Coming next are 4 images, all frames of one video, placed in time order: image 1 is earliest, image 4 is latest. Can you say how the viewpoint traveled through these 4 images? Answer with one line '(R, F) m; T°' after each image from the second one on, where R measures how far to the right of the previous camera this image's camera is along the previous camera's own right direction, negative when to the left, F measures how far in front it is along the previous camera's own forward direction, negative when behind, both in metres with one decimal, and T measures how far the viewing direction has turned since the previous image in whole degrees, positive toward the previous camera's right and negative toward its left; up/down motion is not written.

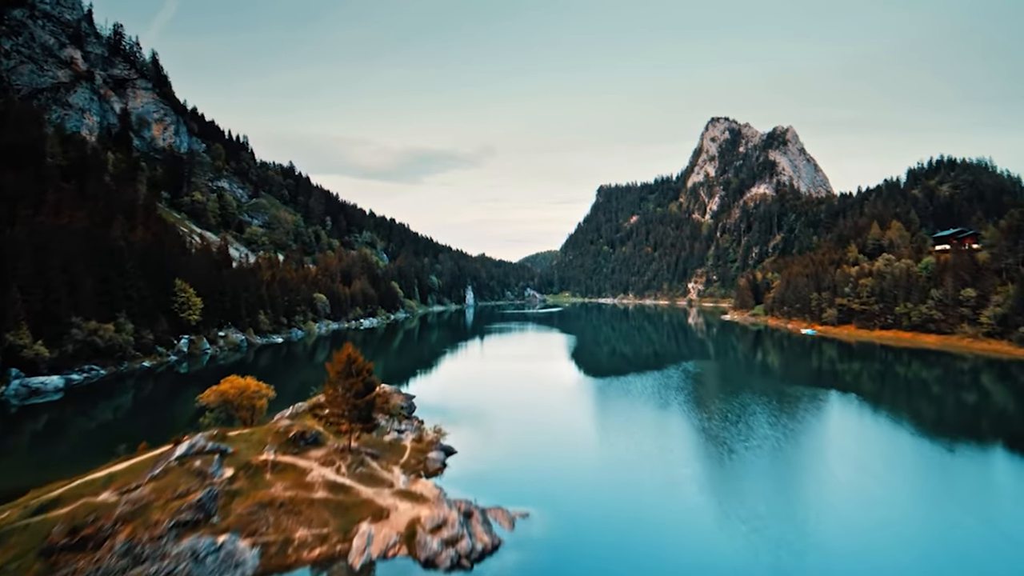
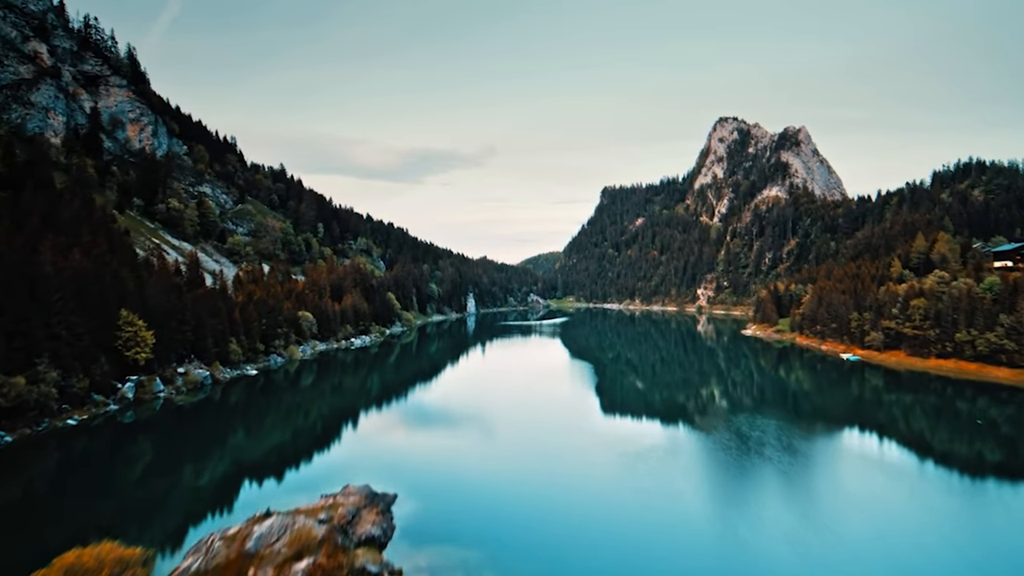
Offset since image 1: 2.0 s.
(-0.7, +9.6) m; 0°
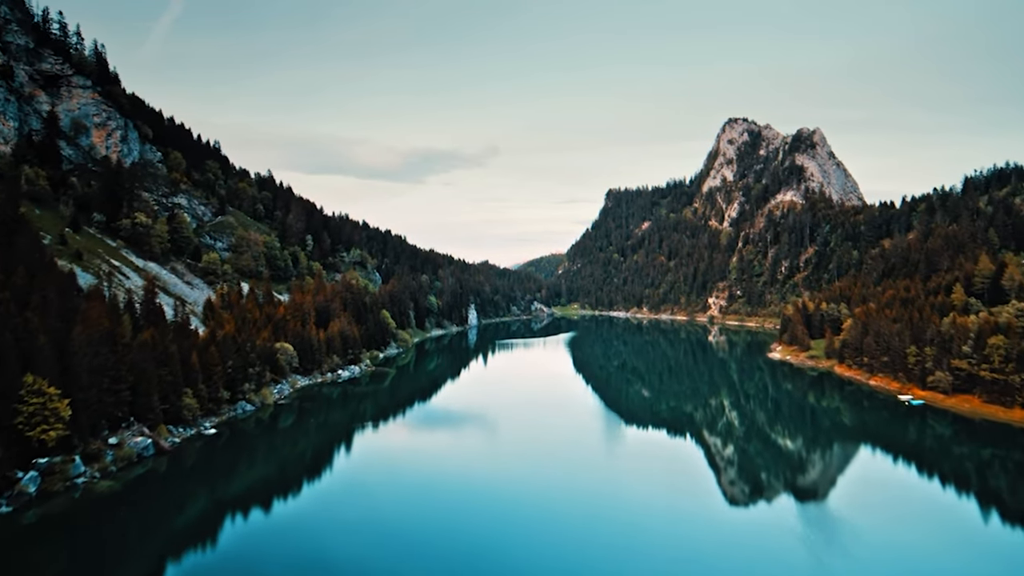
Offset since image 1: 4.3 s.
(-0.8, +11.0) m; 0°
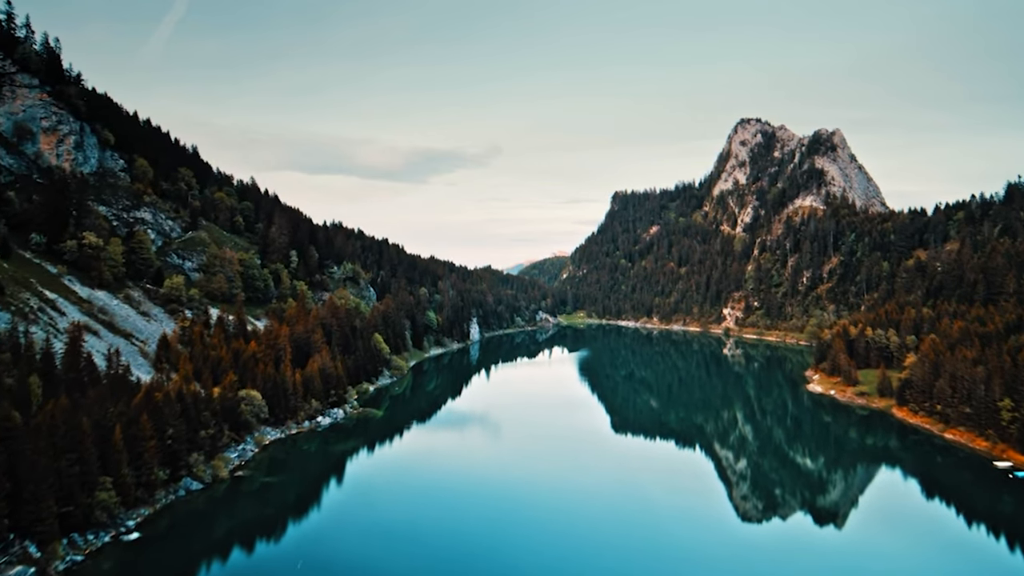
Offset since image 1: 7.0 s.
(-0.9, +13.0) m; 0°
